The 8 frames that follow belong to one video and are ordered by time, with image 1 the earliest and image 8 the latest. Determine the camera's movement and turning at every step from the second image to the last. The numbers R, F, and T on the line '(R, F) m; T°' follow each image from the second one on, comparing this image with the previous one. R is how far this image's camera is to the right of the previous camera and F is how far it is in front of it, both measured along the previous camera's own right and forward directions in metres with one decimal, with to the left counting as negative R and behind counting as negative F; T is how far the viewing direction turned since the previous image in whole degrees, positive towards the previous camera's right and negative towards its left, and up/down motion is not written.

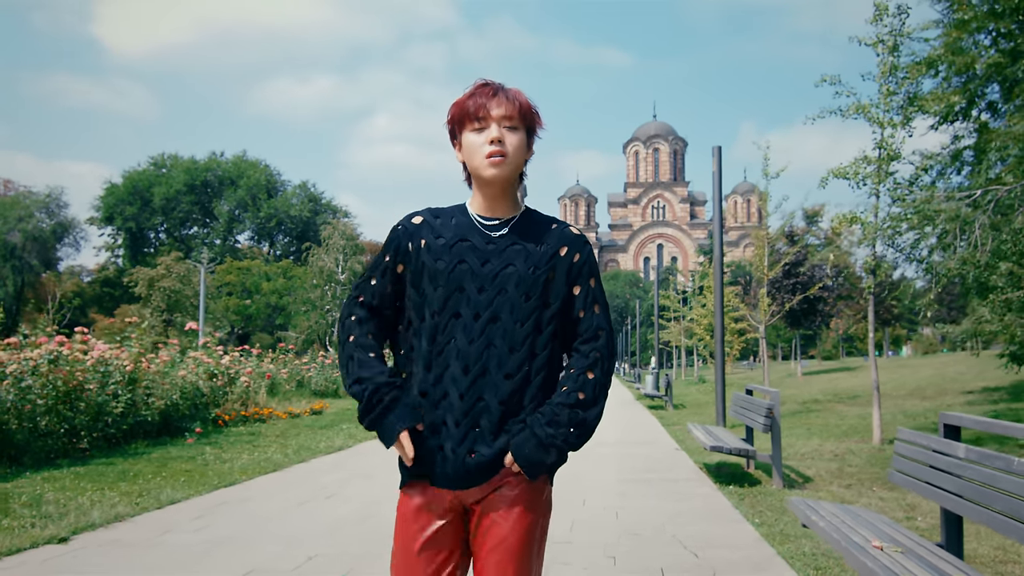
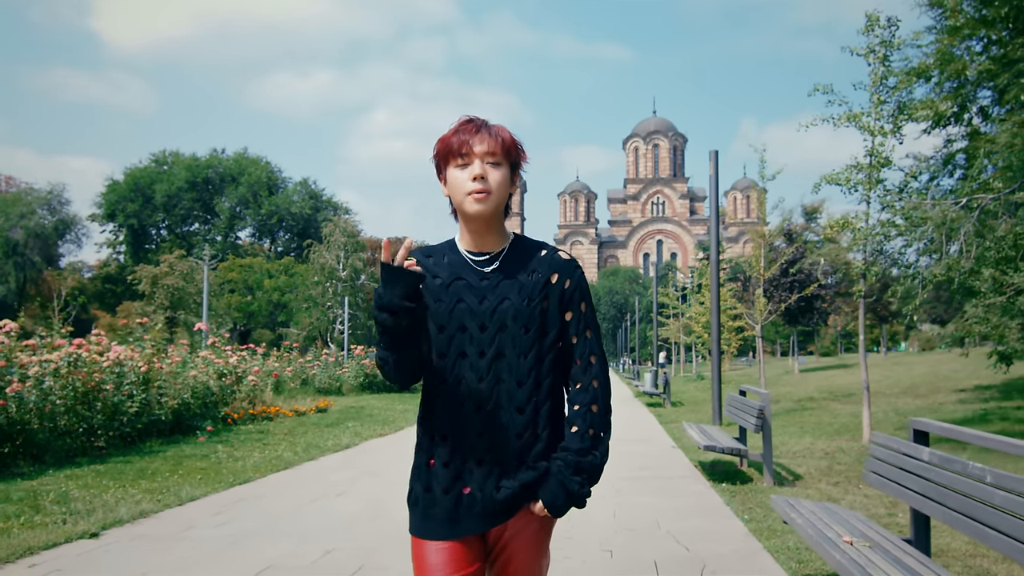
(0.0, -0.3) m; 0°
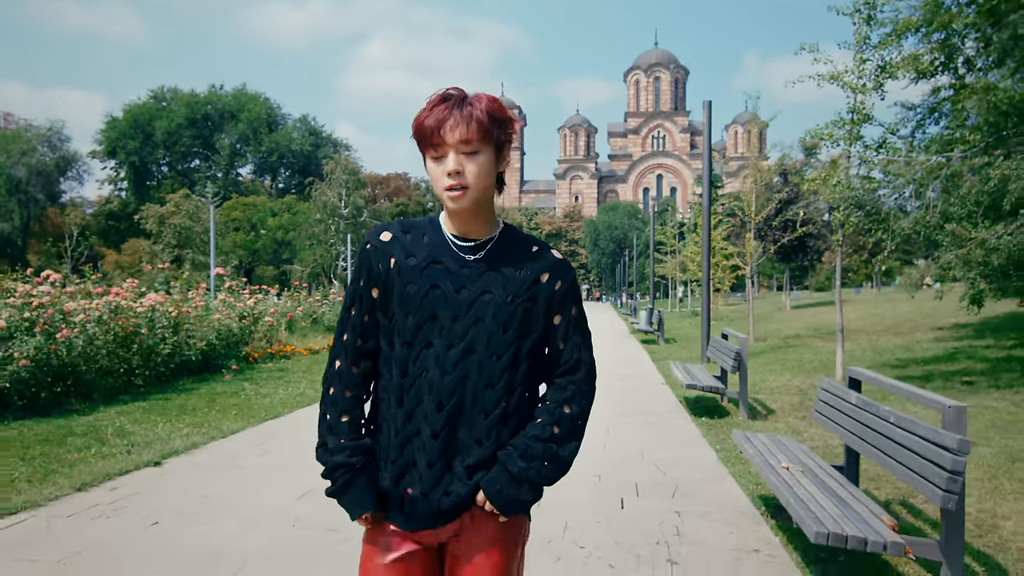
(0.0, -0.8) m; 0°
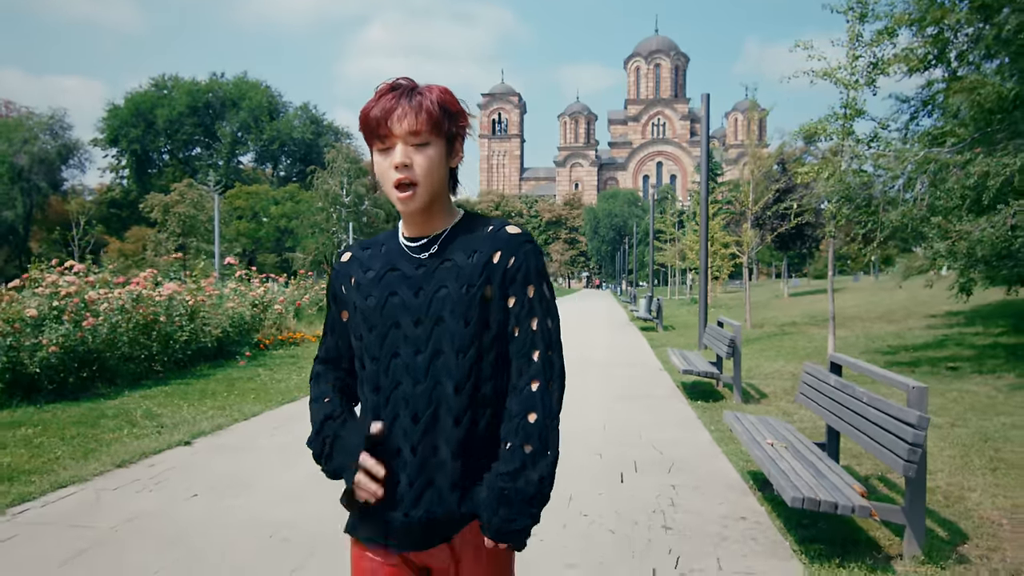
(-0.1, -0.4) m; 0°
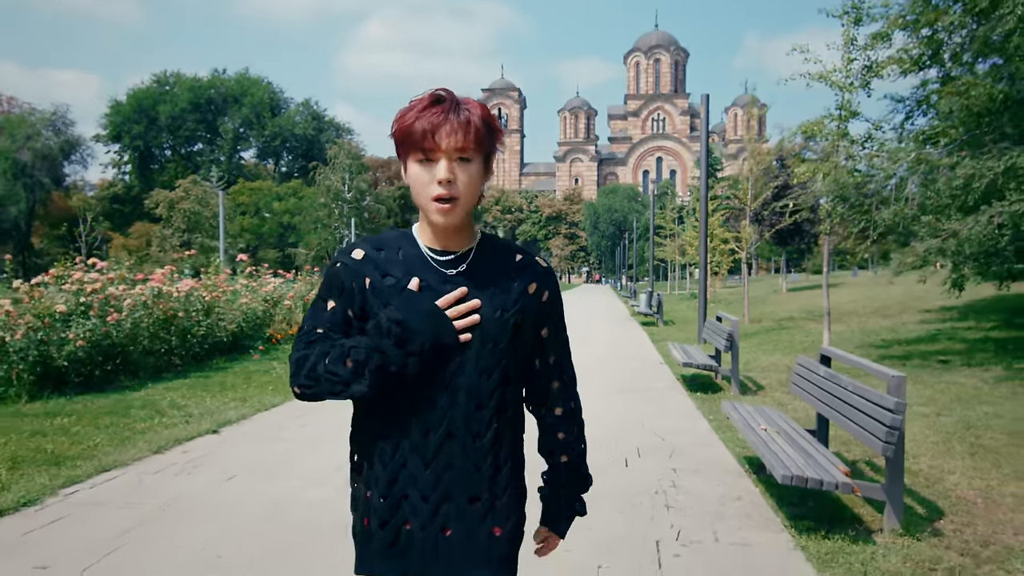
(-0.1, -0.4) m; 0°
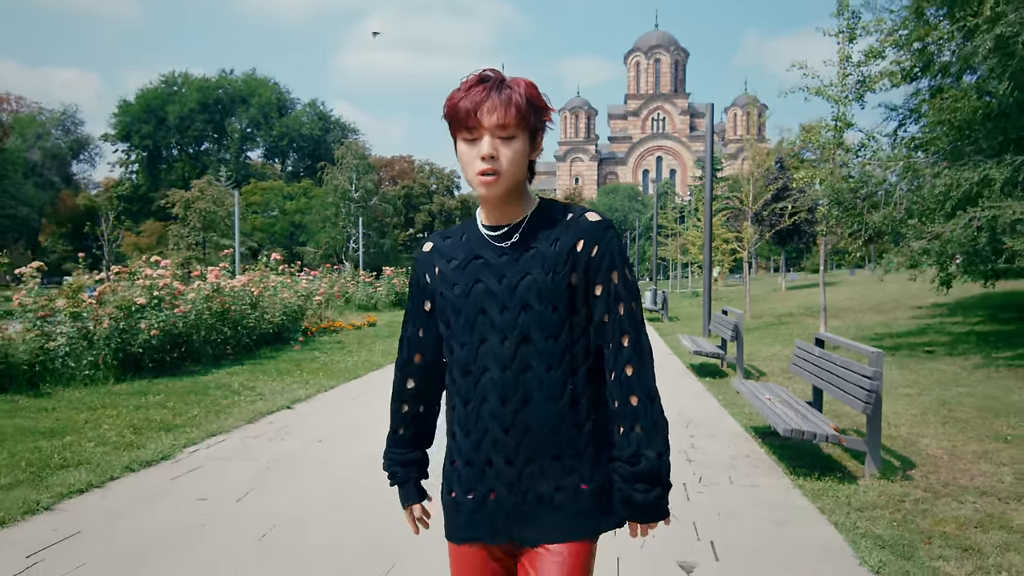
(-0.4, -1.0) m; 0°
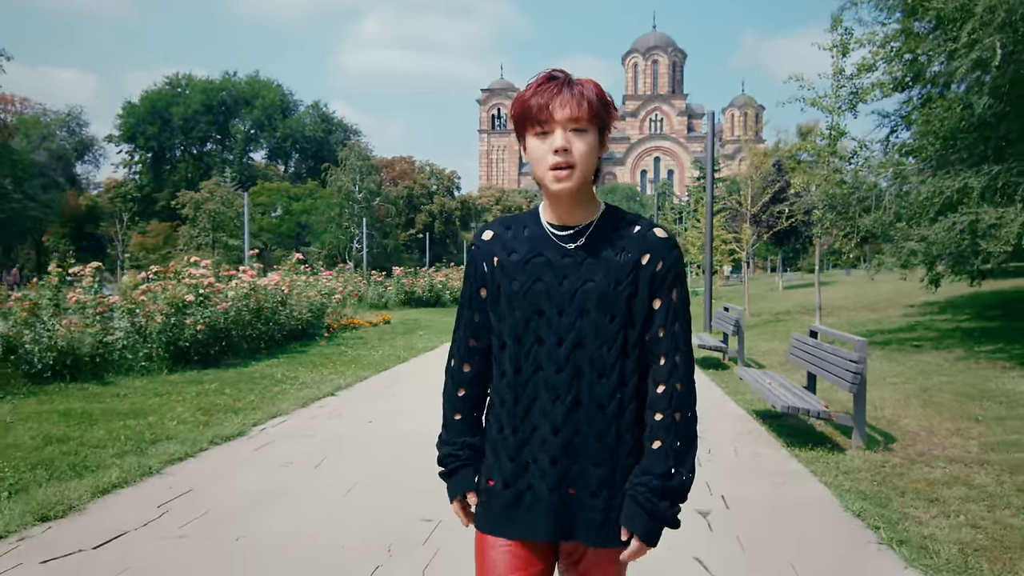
(-0.3, -0.8) m; 0°
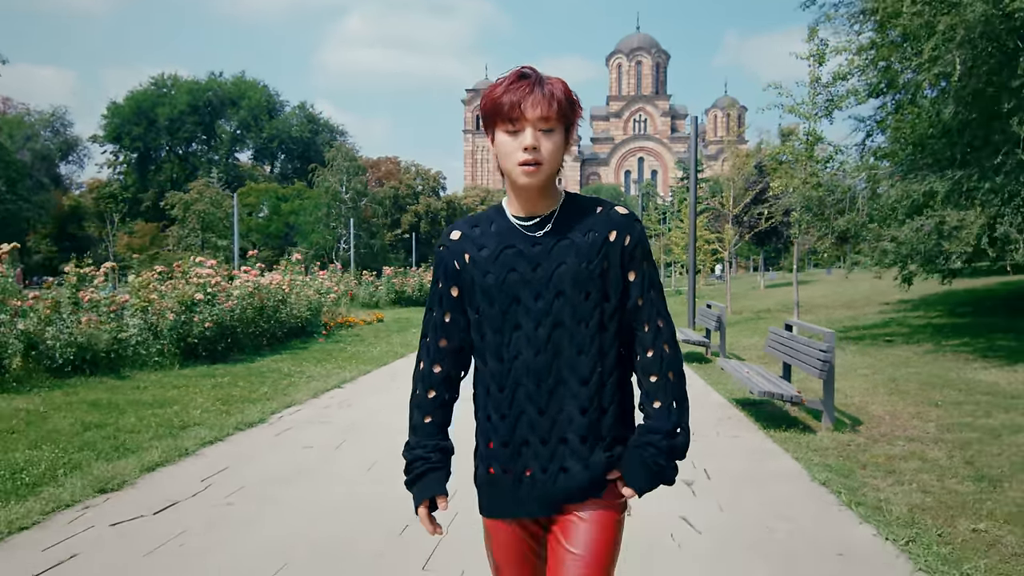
(-0.1, -0.6) m; +1°
